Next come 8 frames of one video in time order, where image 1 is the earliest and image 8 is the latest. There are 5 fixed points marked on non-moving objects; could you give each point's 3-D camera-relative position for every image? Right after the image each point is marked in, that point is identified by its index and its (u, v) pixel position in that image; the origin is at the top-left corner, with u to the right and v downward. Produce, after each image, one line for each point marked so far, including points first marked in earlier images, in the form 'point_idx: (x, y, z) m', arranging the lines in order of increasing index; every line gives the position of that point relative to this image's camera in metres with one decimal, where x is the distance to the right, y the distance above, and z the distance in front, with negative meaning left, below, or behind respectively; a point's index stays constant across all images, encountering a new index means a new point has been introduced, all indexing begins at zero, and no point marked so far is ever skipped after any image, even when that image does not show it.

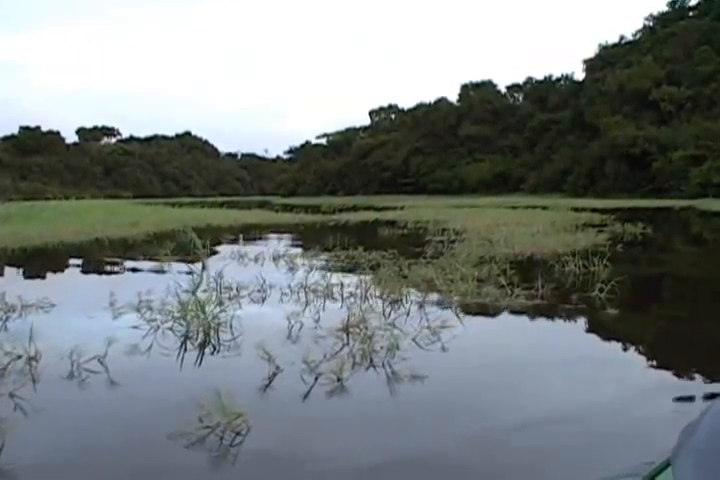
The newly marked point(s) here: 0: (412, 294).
0: (+0.4, -0.5, +7.2) m
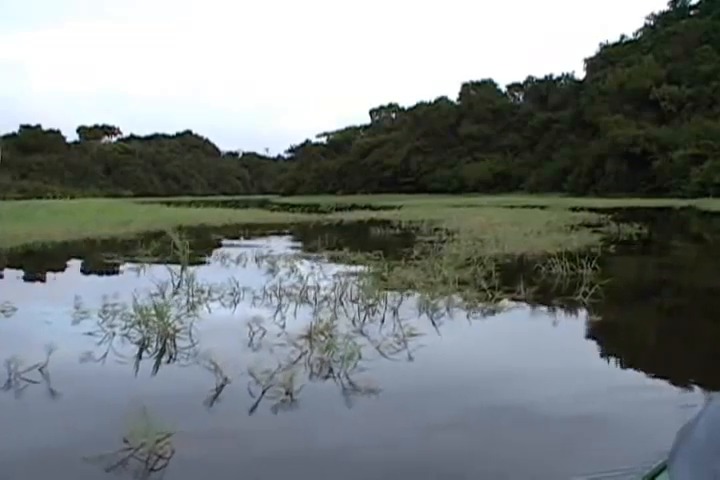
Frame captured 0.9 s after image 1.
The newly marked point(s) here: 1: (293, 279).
0: (+0.2, -0.5, +6.9) m
1: (-0.7, -0.4, +8.1) m
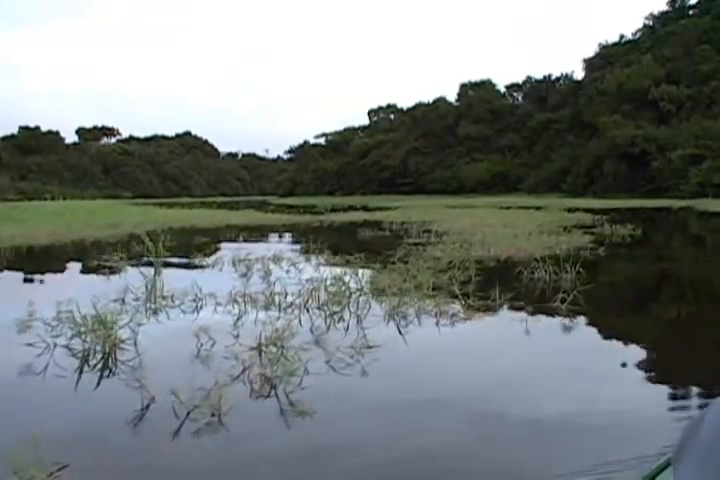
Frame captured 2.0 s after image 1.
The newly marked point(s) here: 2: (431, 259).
0: (0.0, -0.5, +6.6) m
1: (-0.9, -0.4, +7.7) m
2: (+0.8, -0.2, +9.8) m
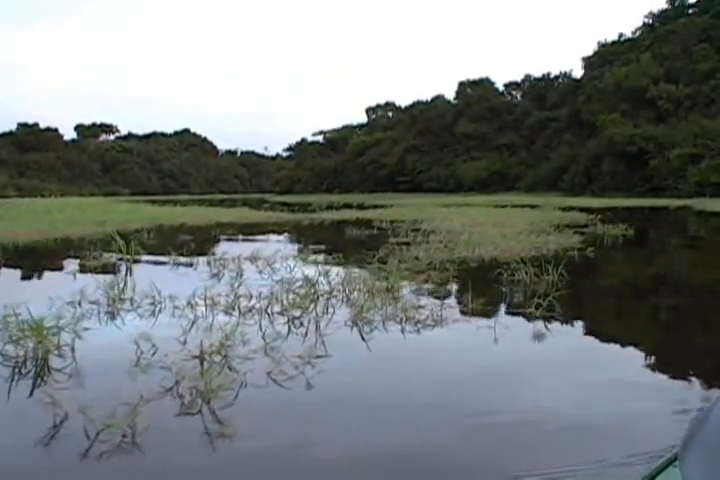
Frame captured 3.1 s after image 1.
0: (-0.3, -0.5, +6.3) m
1: (-1.2, -0.4, +7.4) m
2: (+0.6, -0.2, +9.5) m
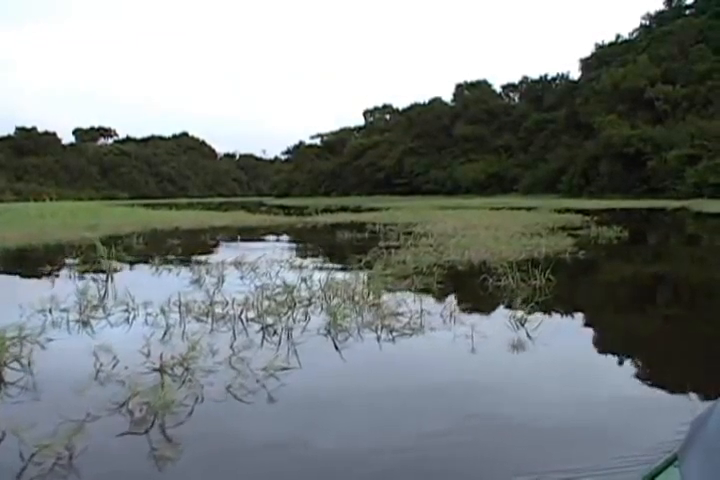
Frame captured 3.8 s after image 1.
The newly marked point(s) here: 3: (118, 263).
0: (-0.4, -0.6, +6.1) m
1: (-1.4, -0.4, +7.3) m
2: (+0.4, -0.3, +9.3) m
3: (-3.2, -0.3, +10.8) m
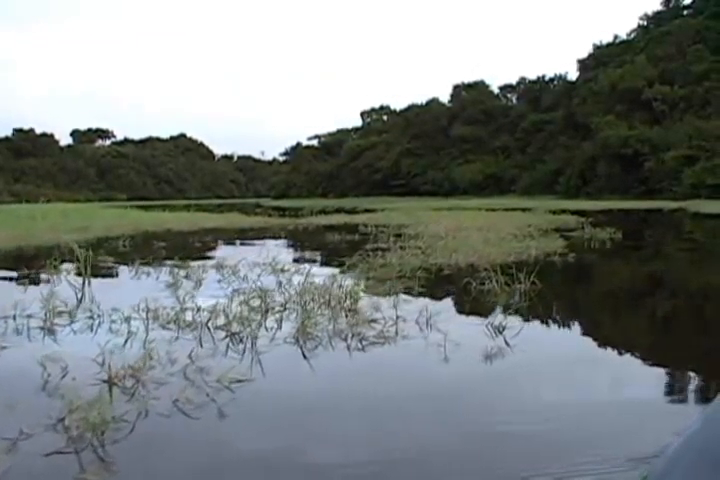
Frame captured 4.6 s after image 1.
0: (-0.6, -0.6, +5.9) m
1: (-1.5, -0.5, +7.0) m
2: (+0.2, -0.3, +9.1) m
3: (-3.4, -0.3, +10.5) m
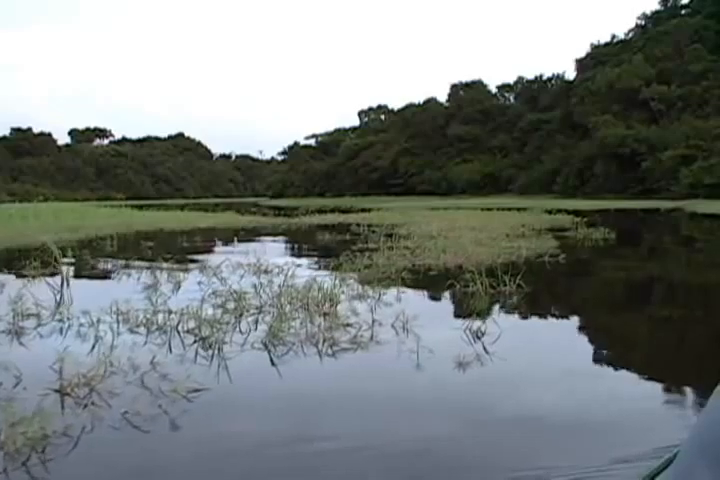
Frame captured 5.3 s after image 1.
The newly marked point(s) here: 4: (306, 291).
0: (-0.8, -0.6, +5.7) m
1: (-1.7, -0.5, +6.9) m
2: (0.0, -0.3, +8.9) m
3: (-3.5, -0.3, +10.4) m
4: (-0.4, -0.4, +6.7) m
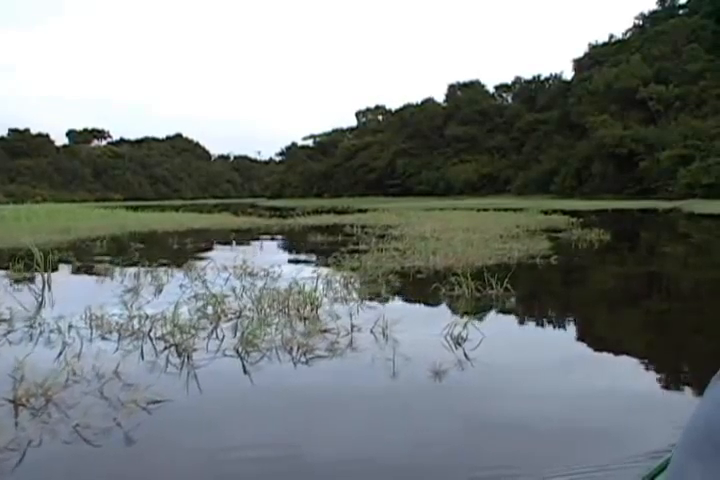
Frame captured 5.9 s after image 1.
0: (-0.9, -0.6, +5.6) m
1: (-1.8, -0.5, +6.7) m
2: (-0.1, -0.3, +8.7) m
3: (-3.7, -0.4, +10.2) m
4: (-0.6, -0.5, +6.6) m
